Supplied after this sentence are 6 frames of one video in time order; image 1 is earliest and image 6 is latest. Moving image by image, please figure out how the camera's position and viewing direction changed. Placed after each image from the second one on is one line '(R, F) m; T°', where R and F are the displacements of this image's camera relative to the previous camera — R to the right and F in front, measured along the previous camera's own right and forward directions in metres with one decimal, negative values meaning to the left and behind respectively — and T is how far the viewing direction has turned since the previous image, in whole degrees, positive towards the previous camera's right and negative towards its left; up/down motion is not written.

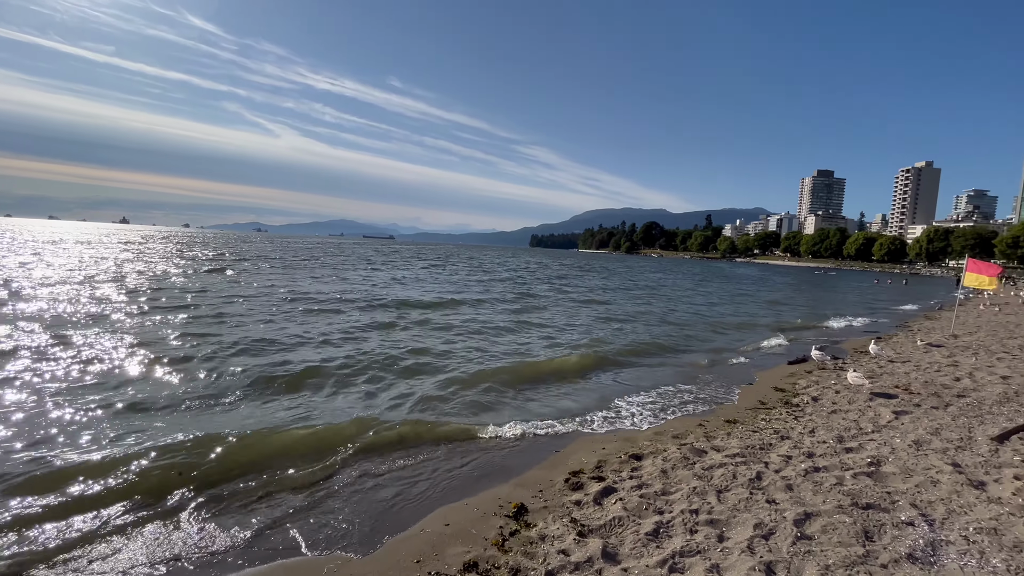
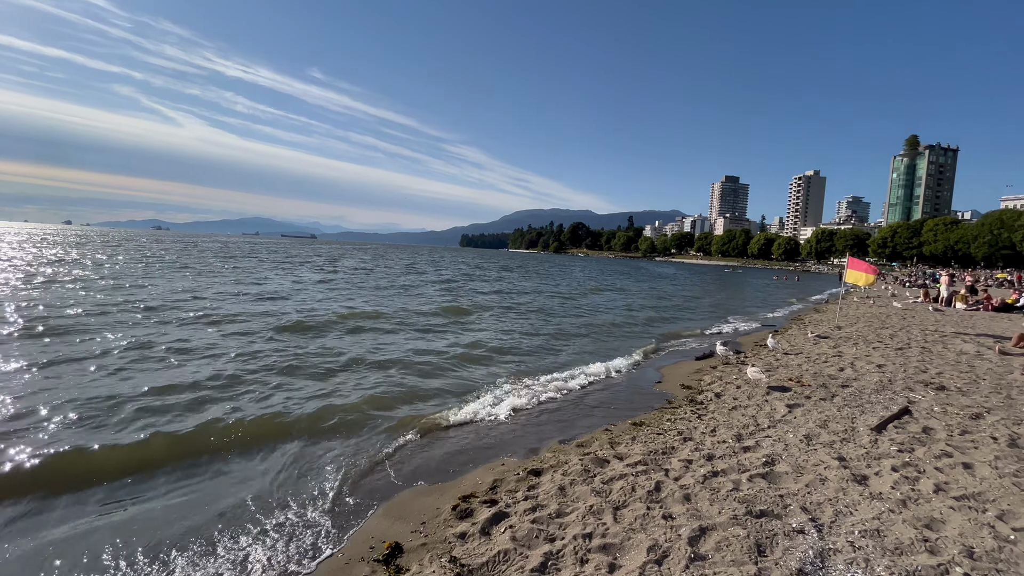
(+0.6, +0.6) m; +9°
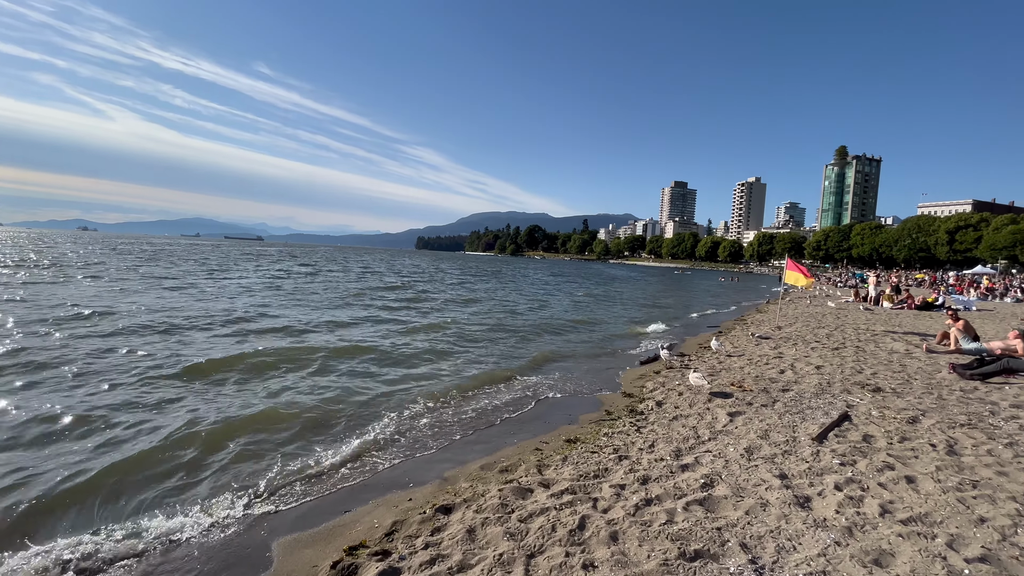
(+0.6, +0.9) m; +5°
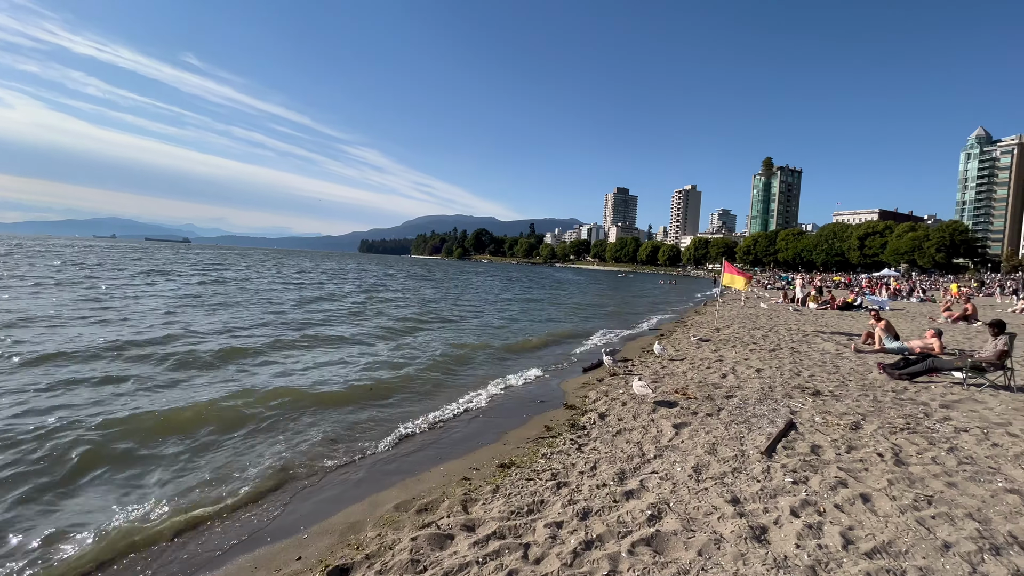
(+0.3, +0.9) m; +6°
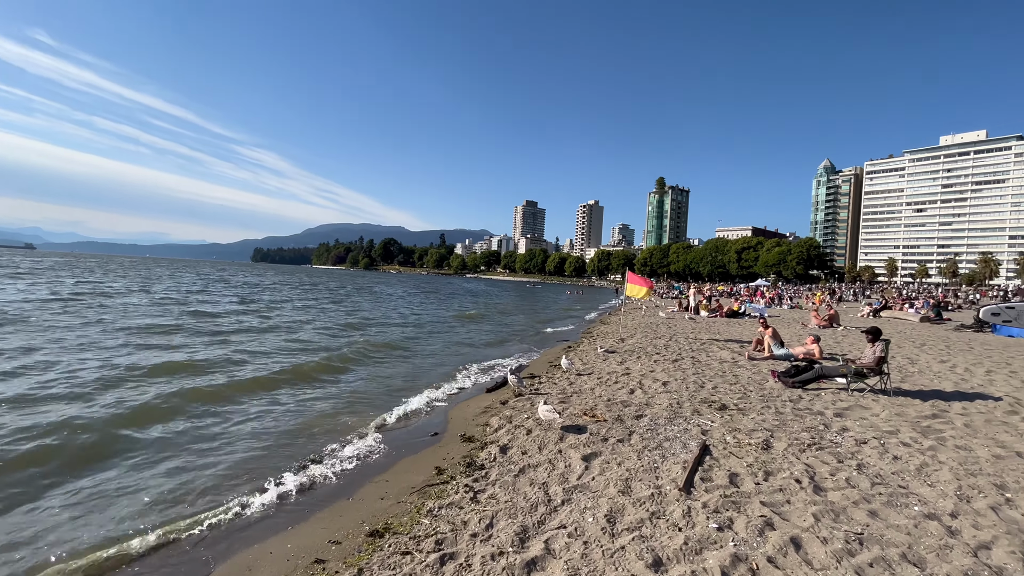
(+0.4, +1.3) m; +11°
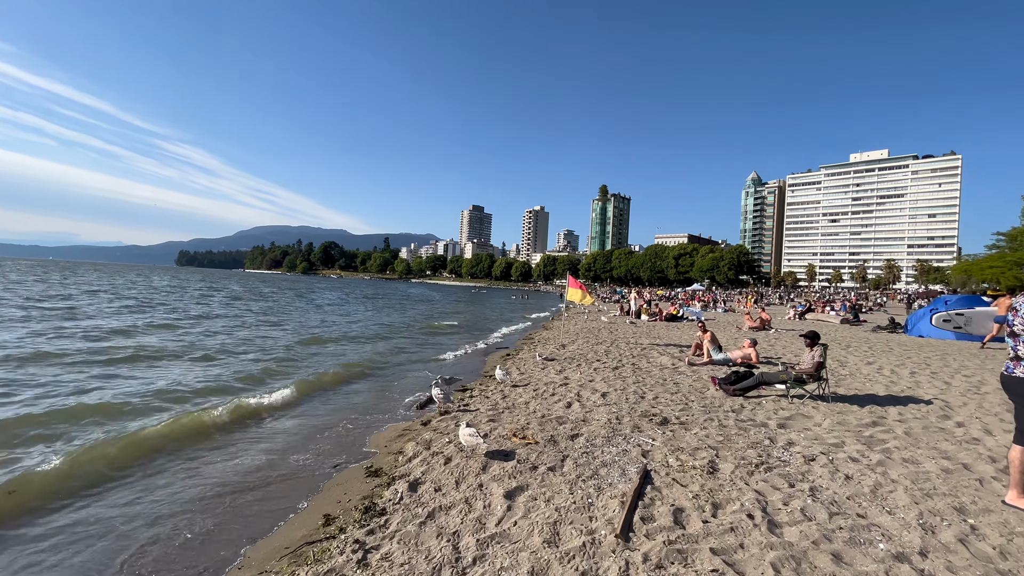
(+0.5, +1.1) m; +7°
